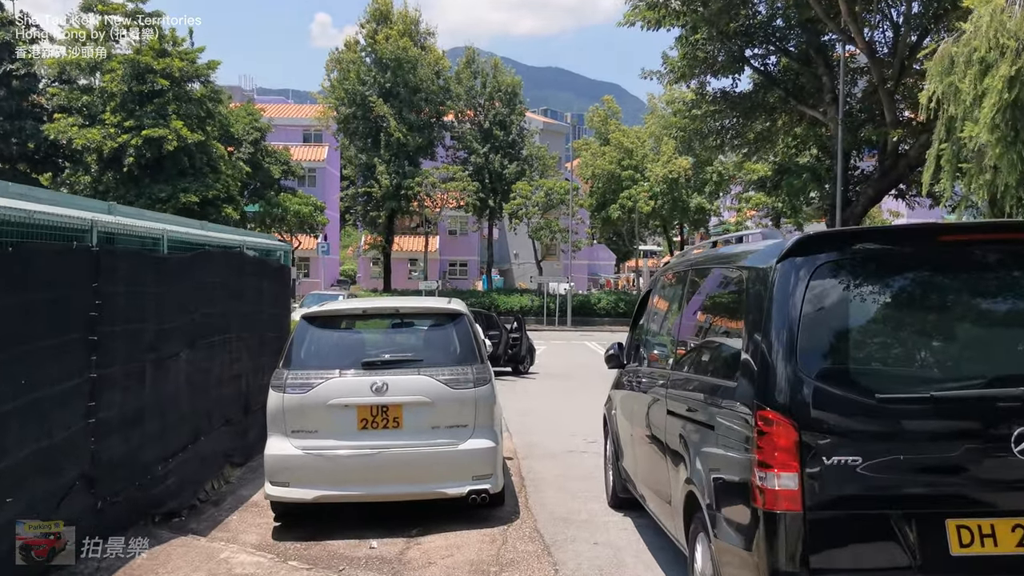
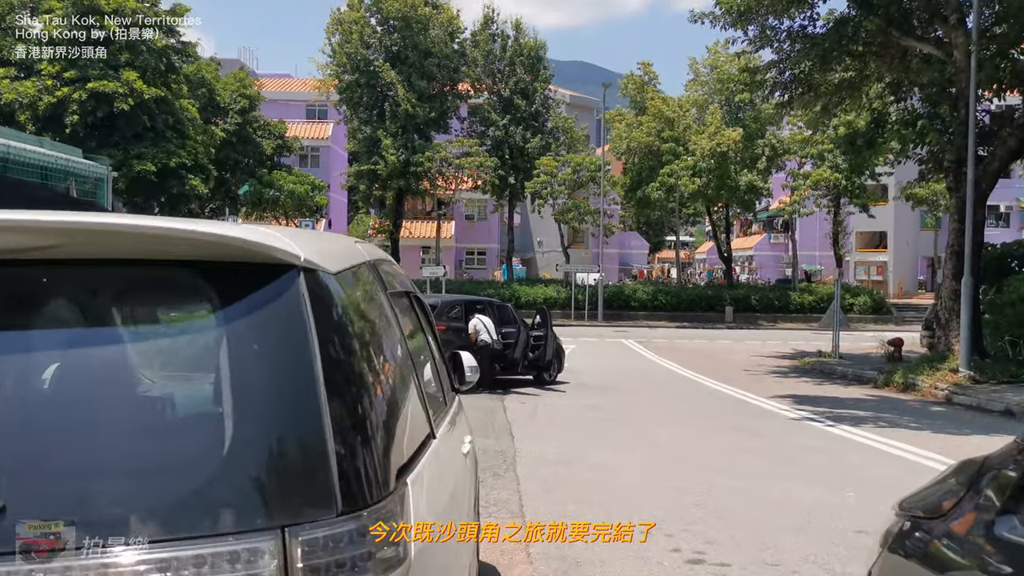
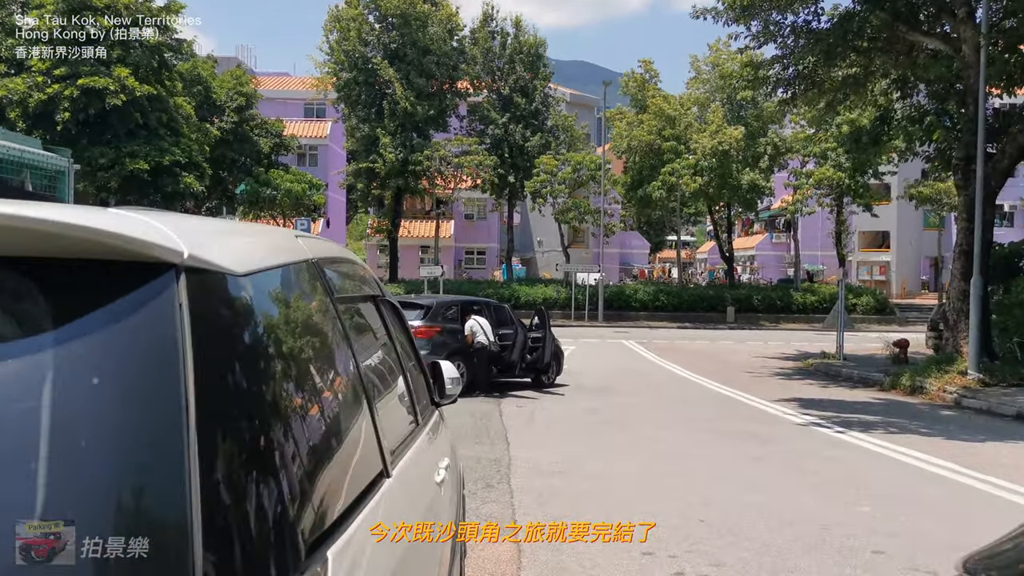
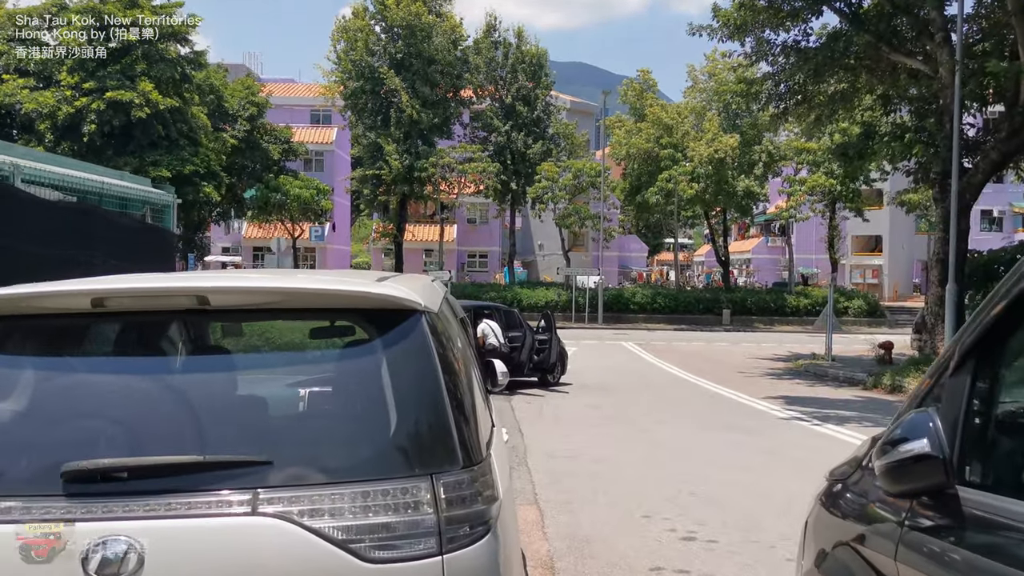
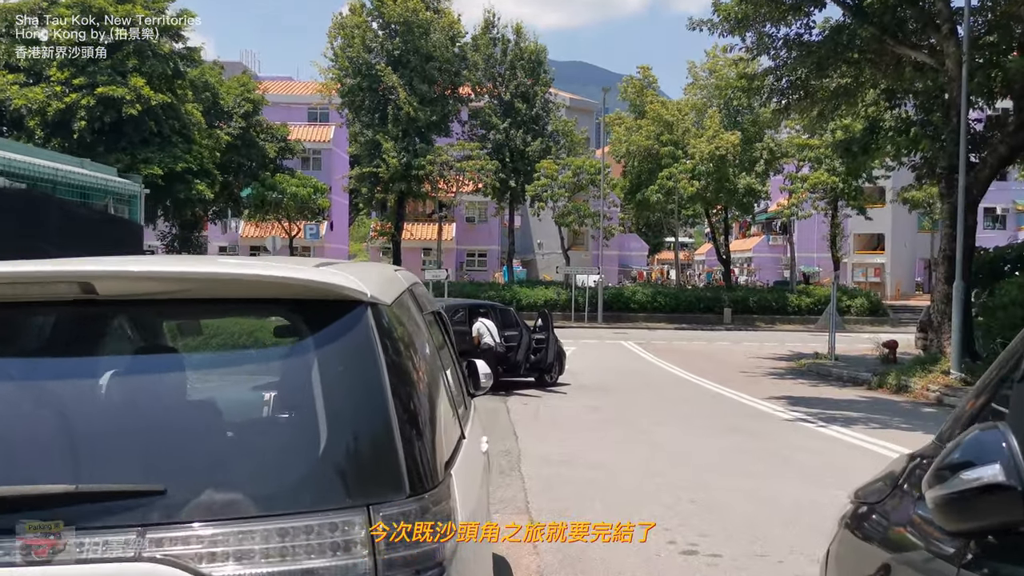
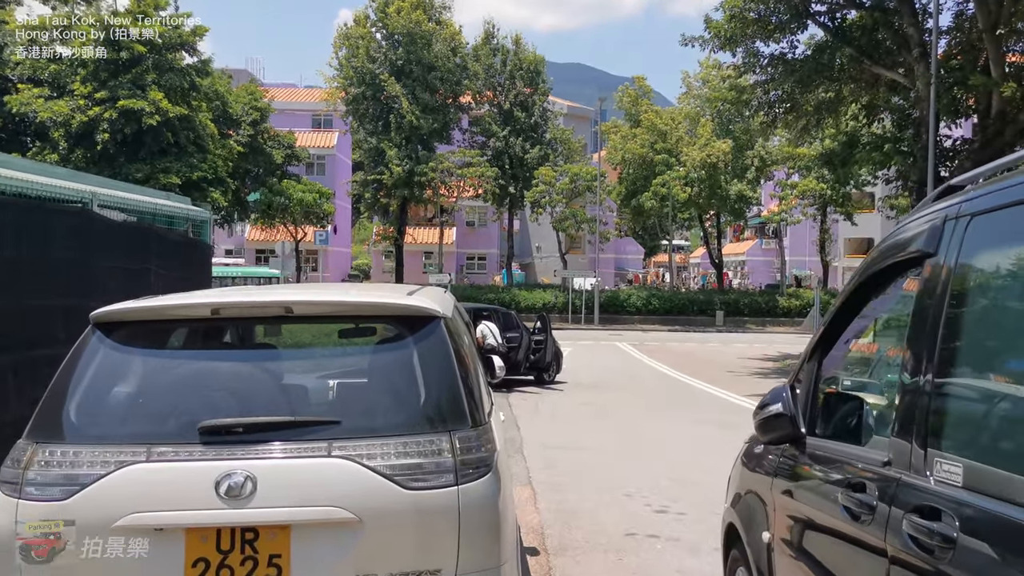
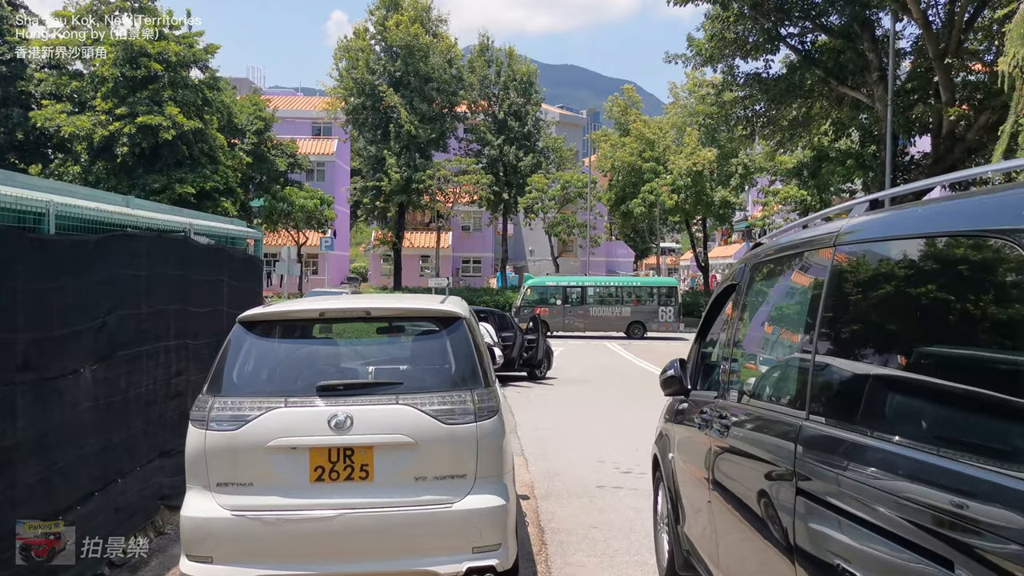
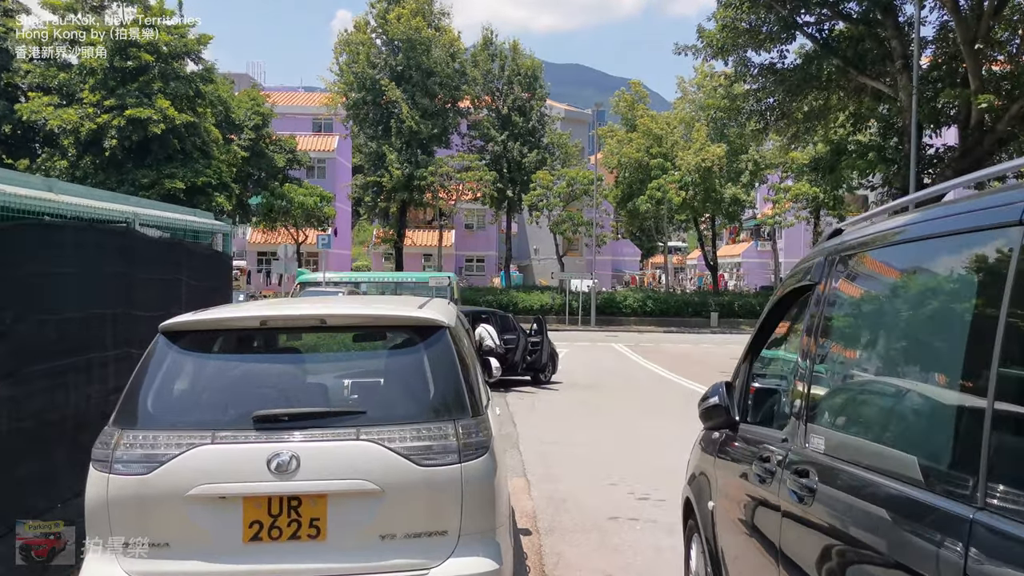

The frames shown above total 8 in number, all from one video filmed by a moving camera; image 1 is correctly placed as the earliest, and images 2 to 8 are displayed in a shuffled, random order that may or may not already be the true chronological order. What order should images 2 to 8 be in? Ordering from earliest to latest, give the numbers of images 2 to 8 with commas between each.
7, 8, 6, 4, 5, 2, 3
